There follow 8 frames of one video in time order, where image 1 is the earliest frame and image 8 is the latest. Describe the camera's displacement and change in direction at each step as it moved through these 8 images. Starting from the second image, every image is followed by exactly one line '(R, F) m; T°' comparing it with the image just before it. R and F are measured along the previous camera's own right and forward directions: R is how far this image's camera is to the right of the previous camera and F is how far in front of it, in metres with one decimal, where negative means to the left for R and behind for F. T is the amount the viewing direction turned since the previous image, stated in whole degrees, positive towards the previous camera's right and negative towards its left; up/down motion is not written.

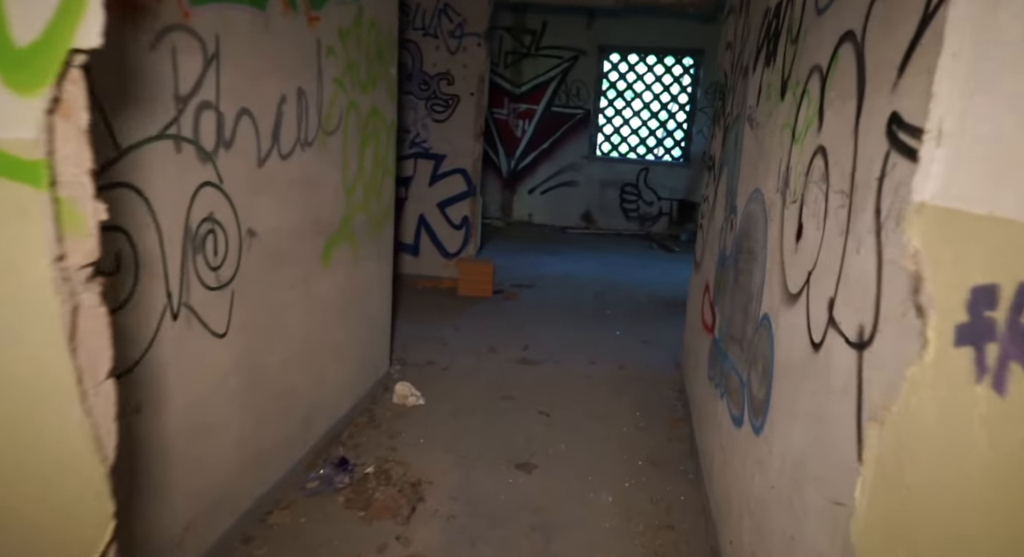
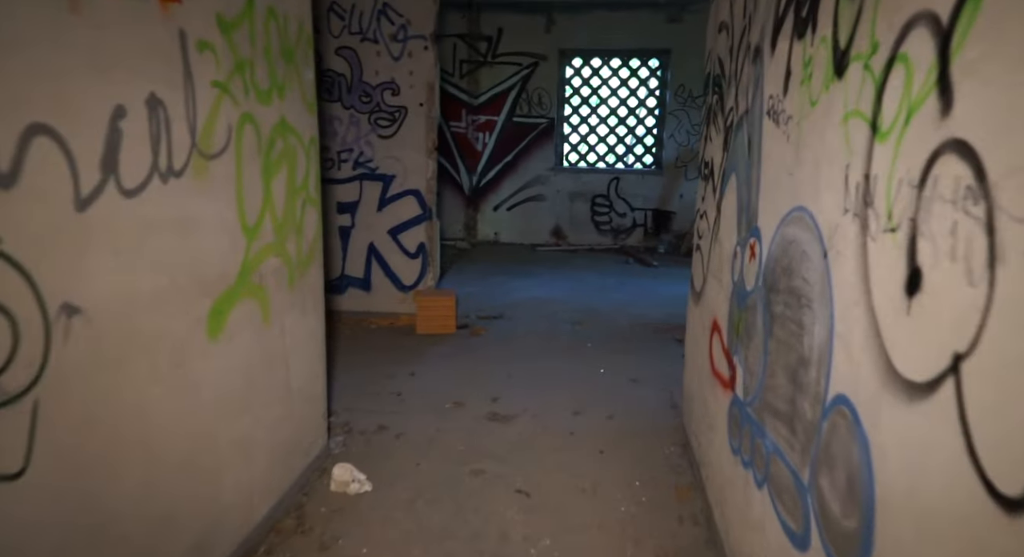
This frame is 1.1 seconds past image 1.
(+0.1, +0.6) m; +3°
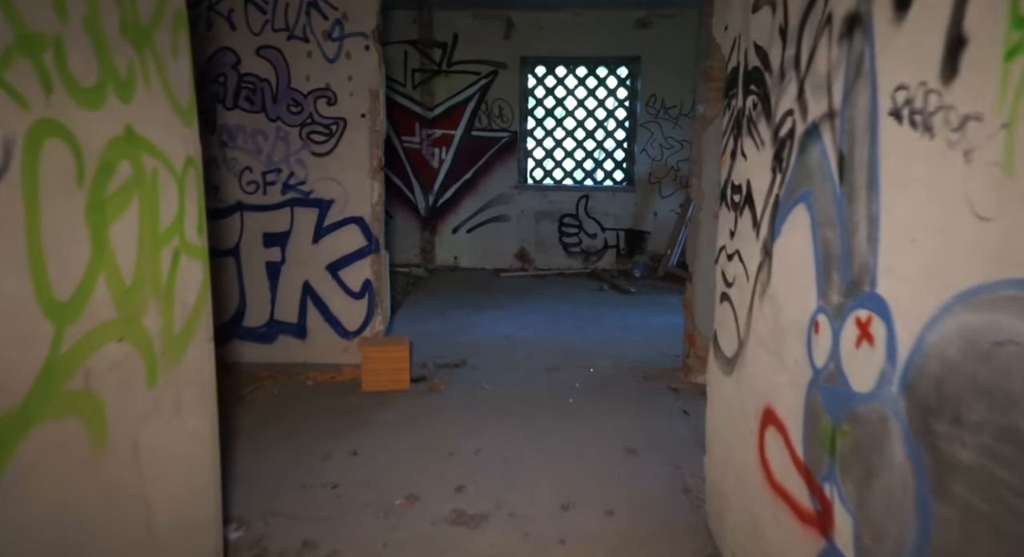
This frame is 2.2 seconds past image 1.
(0.0, +0.7) m; +4°
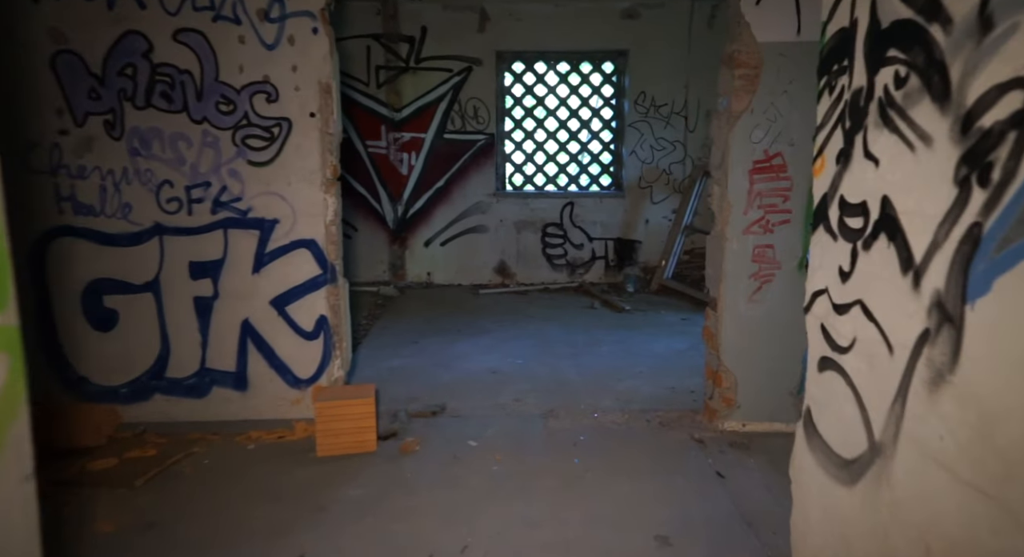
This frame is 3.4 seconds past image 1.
(-0.1, +0.7) m; +3°
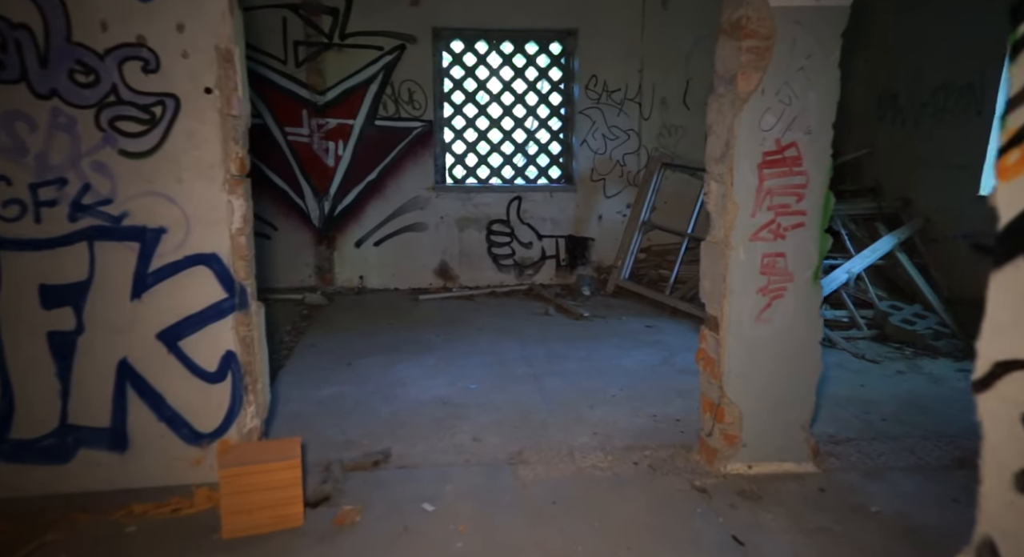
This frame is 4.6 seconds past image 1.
(-0.1, +0.6) m; +6°
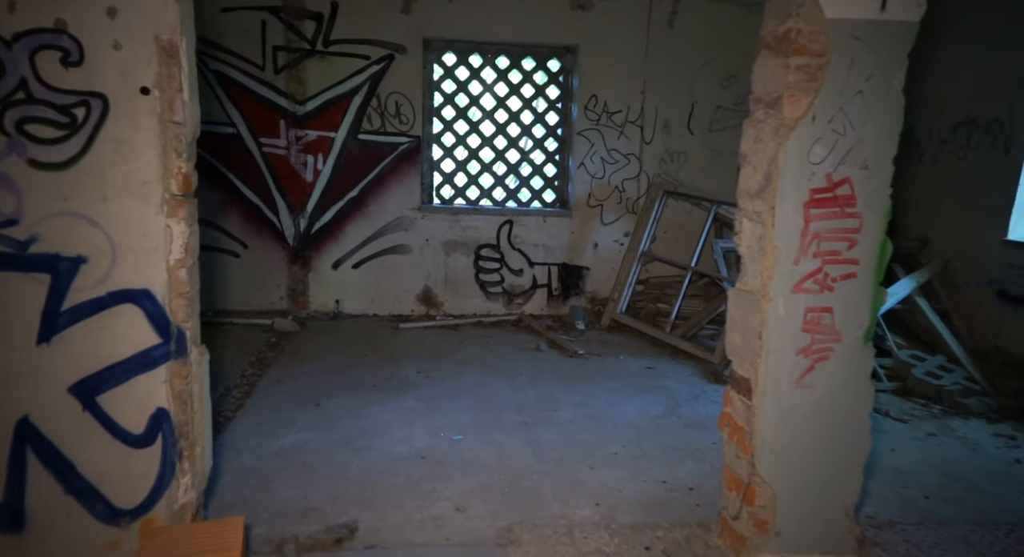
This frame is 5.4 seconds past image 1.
(-0.1, +0.4) m; +2°
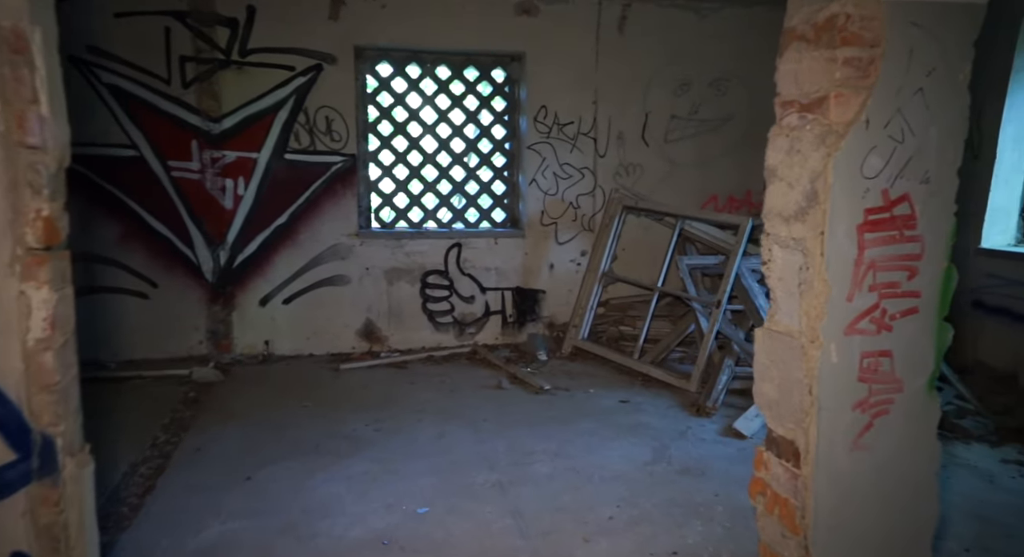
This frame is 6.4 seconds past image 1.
(-0.2, +0.5) m; +6°
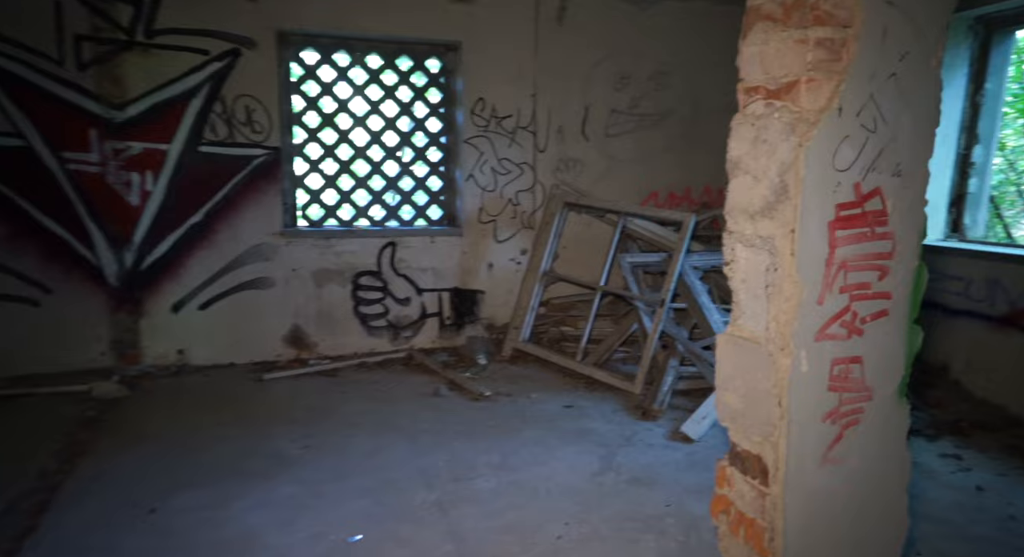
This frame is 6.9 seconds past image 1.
(0.0, +0.2) m; +6°
